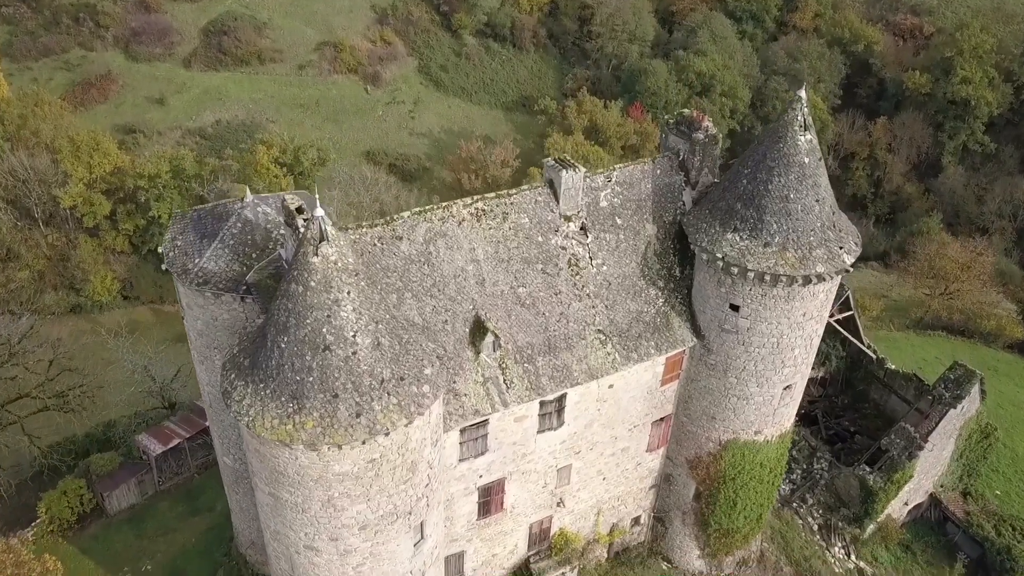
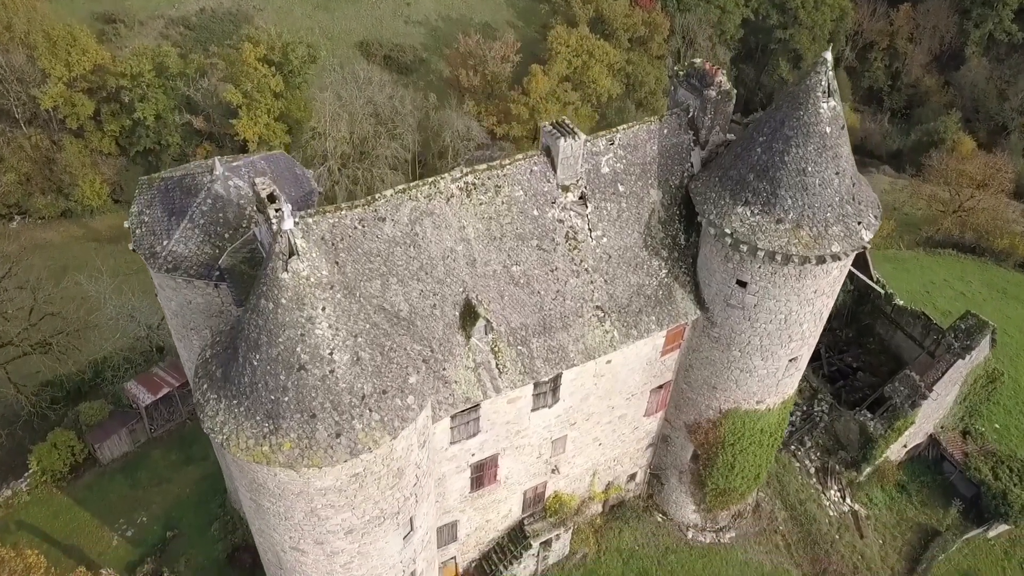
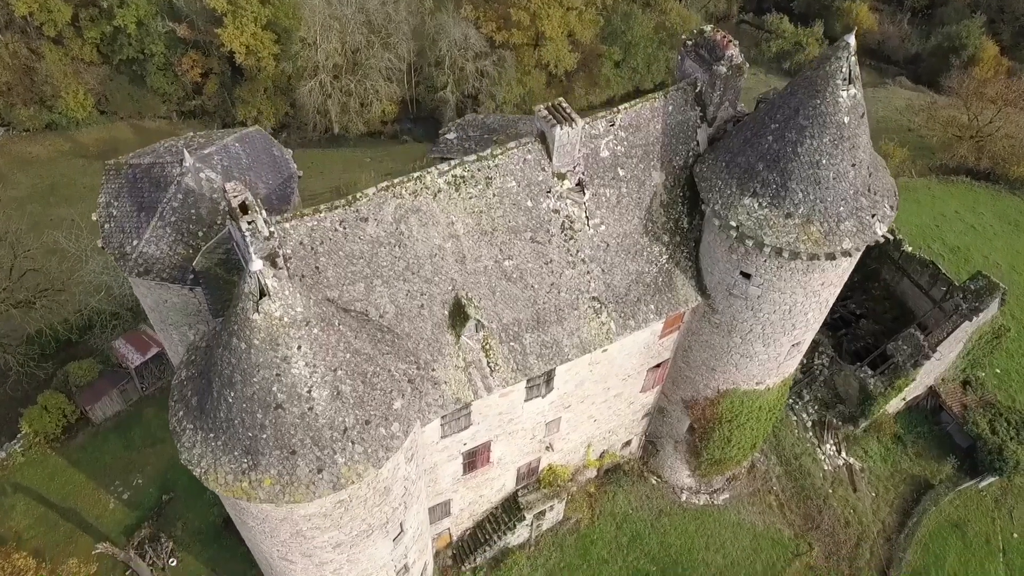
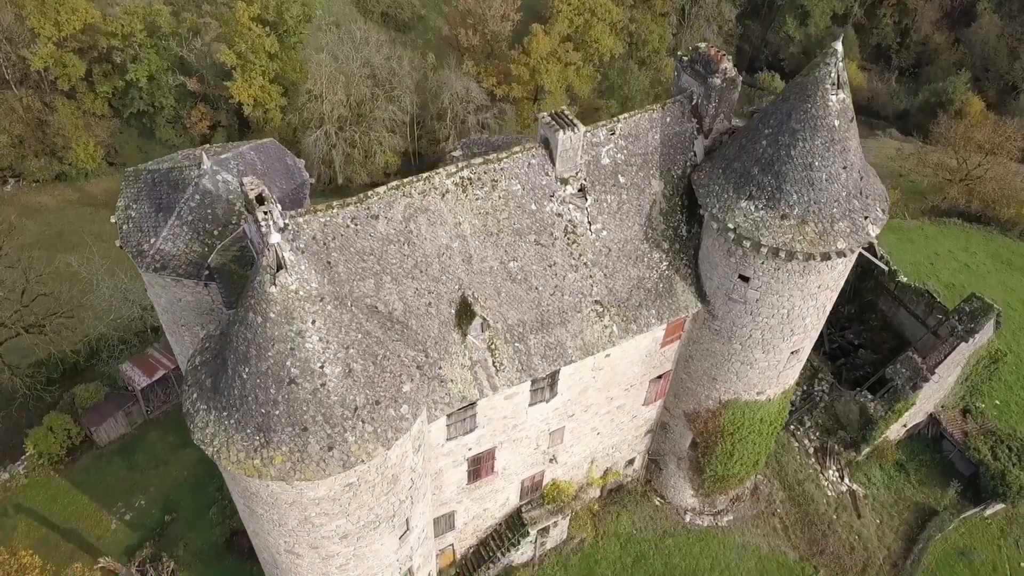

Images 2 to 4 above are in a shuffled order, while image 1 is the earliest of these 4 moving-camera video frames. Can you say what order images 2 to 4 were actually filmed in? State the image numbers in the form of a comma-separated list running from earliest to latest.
2, 4, 3
